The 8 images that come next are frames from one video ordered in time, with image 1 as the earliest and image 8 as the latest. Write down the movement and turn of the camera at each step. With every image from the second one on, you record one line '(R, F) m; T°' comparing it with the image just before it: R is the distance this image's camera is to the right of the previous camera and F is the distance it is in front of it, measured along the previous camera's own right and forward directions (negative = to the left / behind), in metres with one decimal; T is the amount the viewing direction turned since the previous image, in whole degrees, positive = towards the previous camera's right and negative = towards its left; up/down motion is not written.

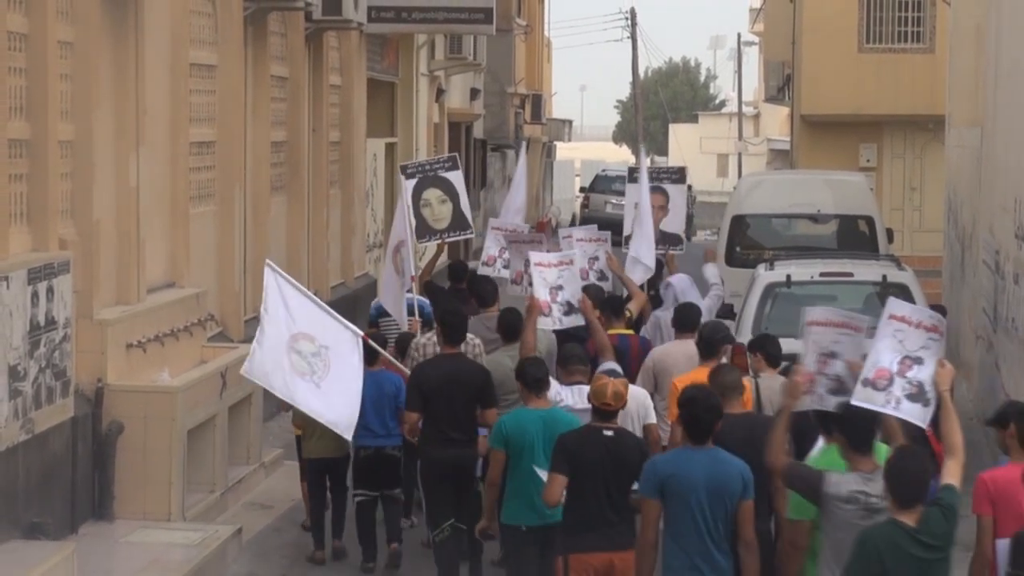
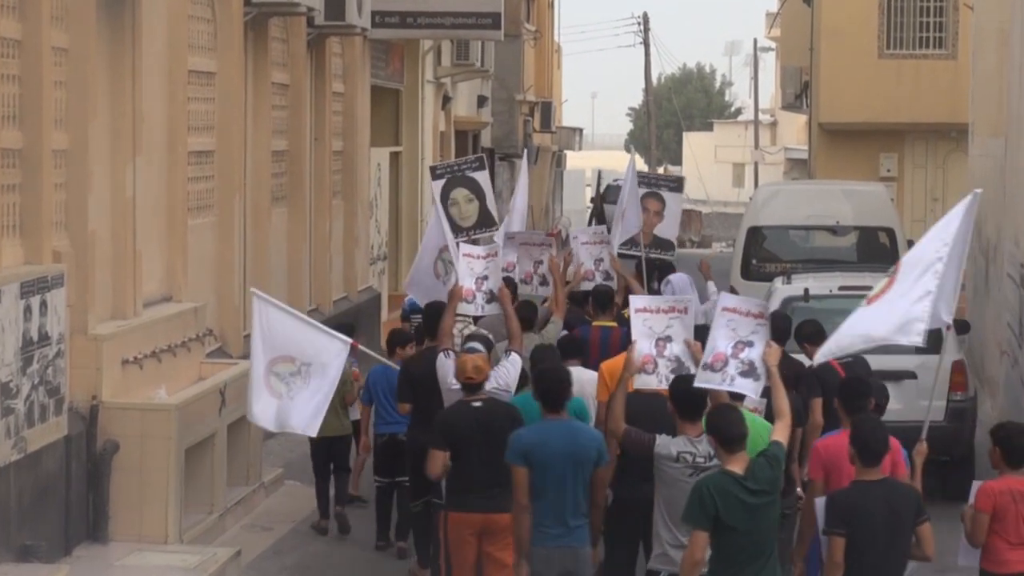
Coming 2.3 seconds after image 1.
(0.0, +0.4) m; 0°
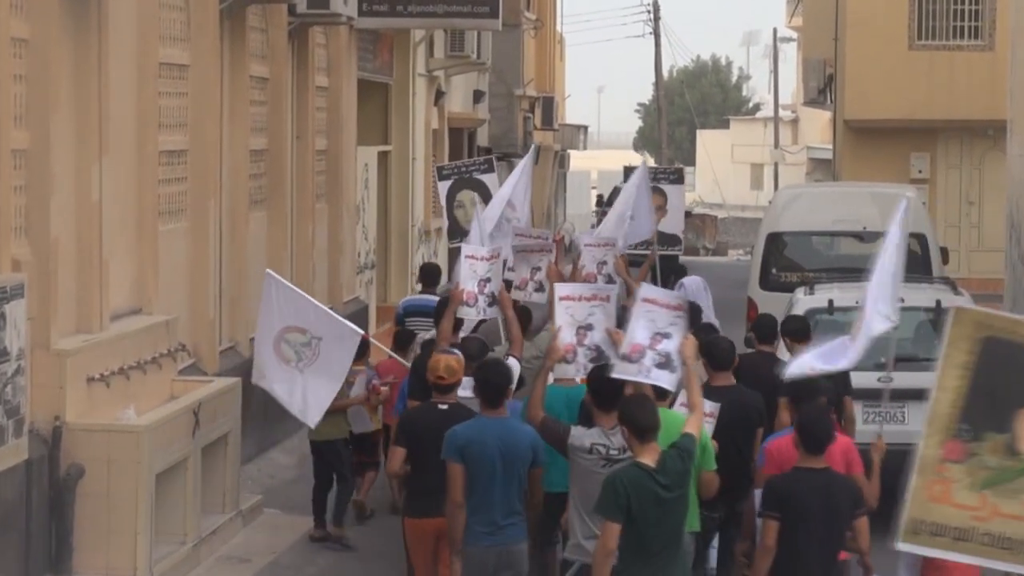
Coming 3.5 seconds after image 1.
(0.0, +0.9) m; 0°
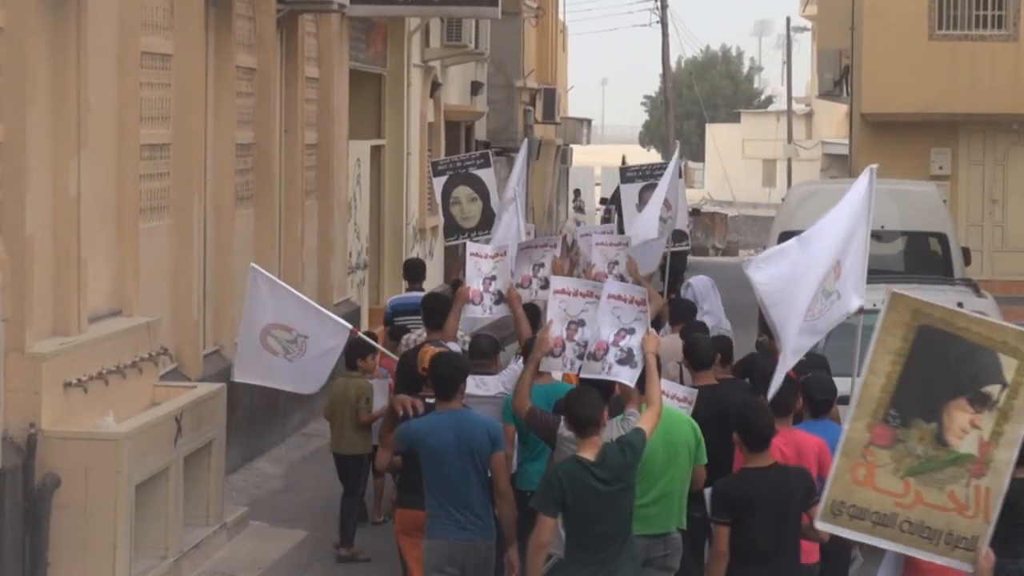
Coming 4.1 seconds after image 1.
(0.0, +0.5) m; 0°
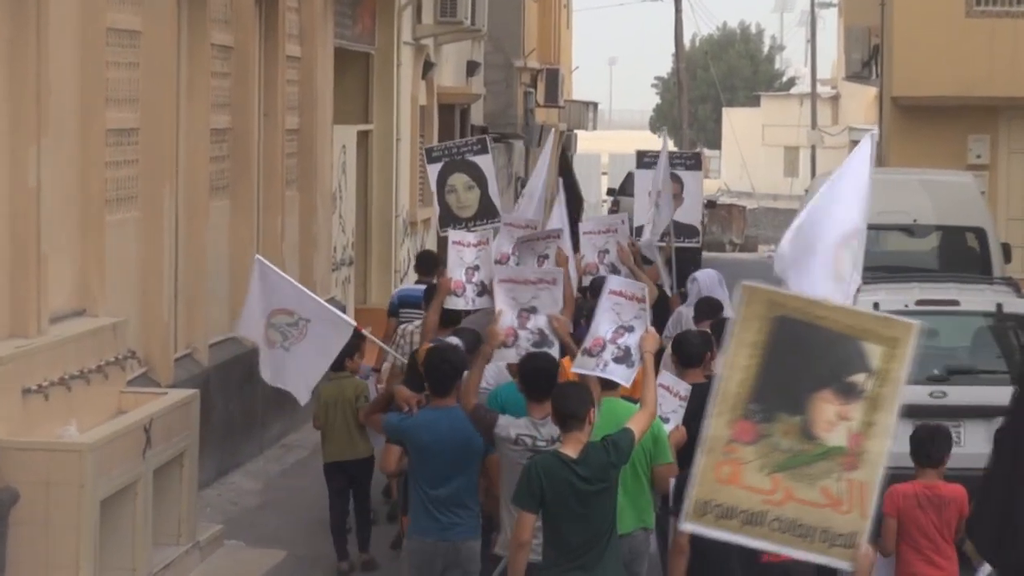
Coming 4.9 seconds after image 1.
(0.0, +0.8) m; 0°
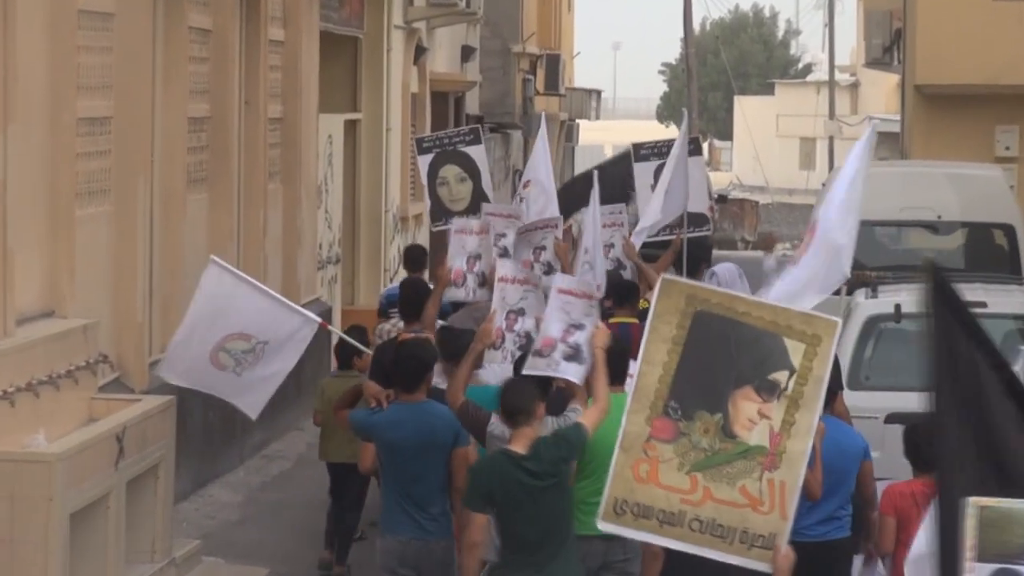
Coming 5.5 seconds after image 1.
(0.0, +0.5) m; 0°
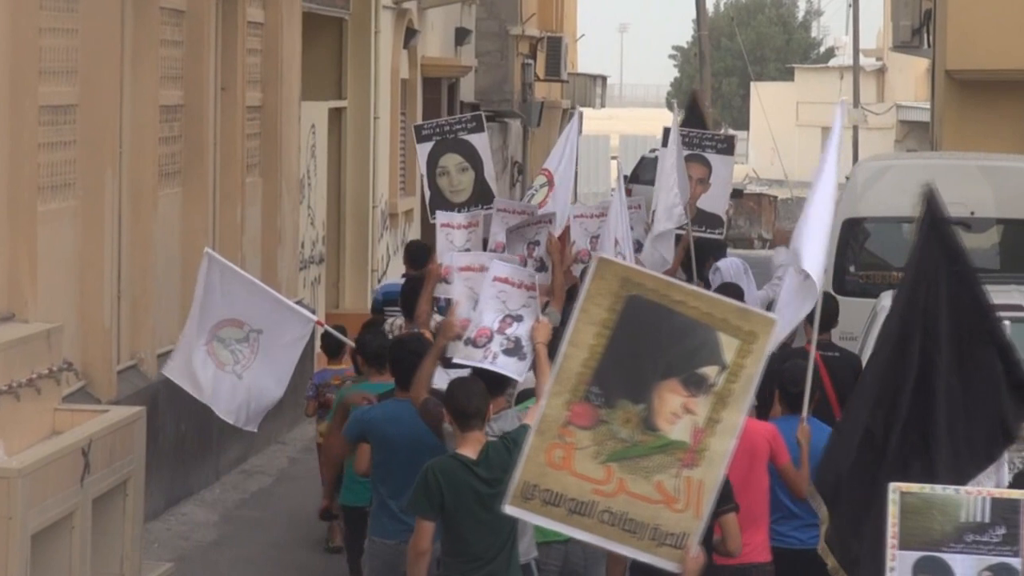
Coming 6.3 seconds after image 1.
(0.0, +0.6) m; 0°
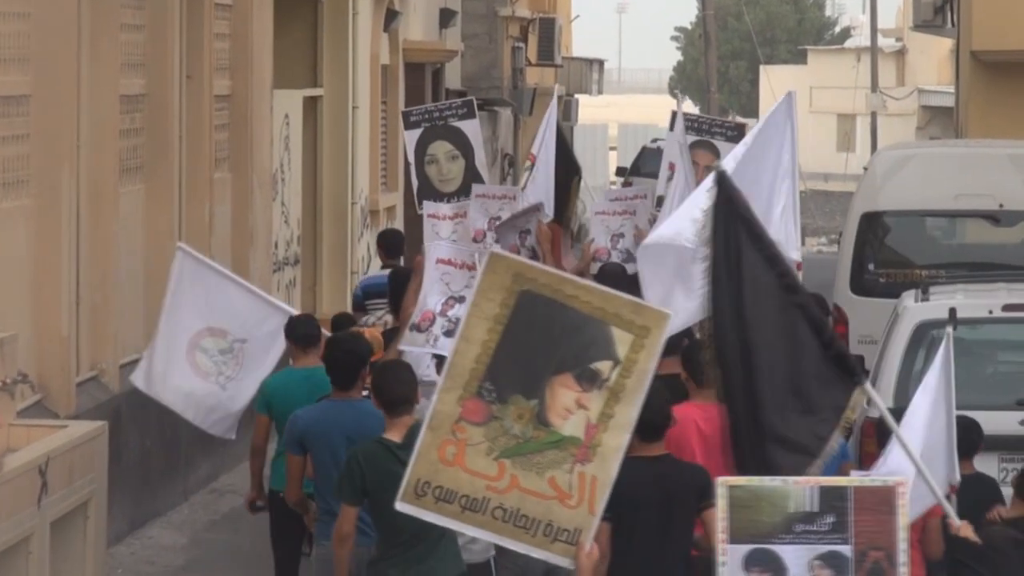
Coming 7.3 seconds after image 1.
(0.0, +0.6) m; 0°
